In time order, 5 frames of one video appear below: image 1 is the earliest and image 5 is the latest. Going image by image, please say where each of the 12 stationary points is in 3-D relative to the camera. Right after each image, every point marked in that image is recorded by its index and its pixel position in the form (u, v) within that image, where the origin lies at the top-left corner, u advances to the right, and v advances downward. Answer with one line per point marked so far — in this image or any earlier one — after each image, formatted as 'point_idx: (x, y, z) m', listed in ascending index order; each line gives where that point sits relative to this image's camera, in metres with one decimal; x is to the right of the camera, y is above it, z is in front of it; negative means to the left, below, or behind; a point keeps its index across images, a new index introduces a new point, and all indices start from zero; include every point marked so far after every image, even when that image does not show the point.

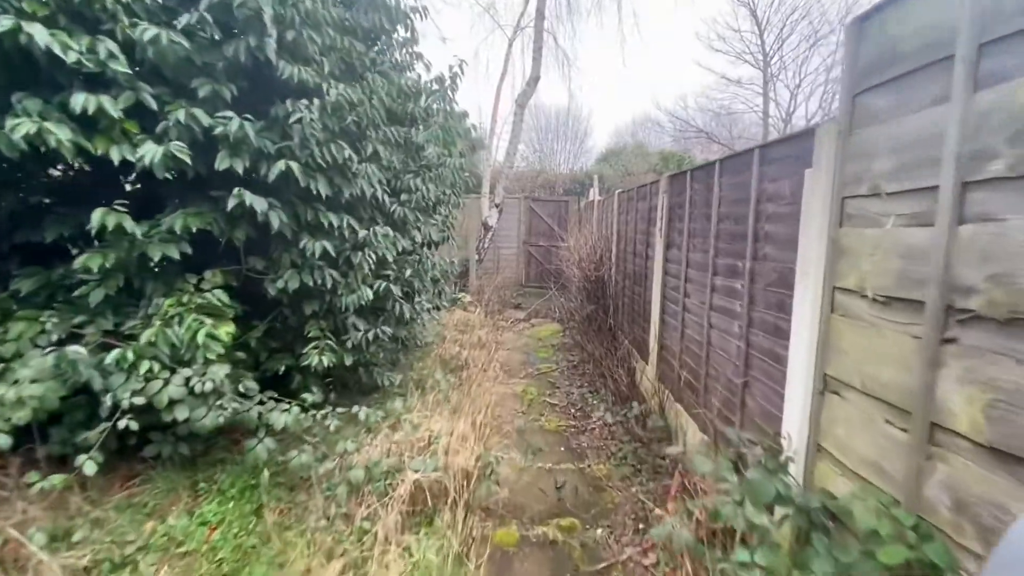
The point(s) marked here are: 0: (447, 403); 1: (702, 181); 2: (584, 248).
0: (-0.6, -1.0, +4.2) m
1: (+1.4, +0.8, +3.6) m
2: (+1.0, +0.6, +6.9) m
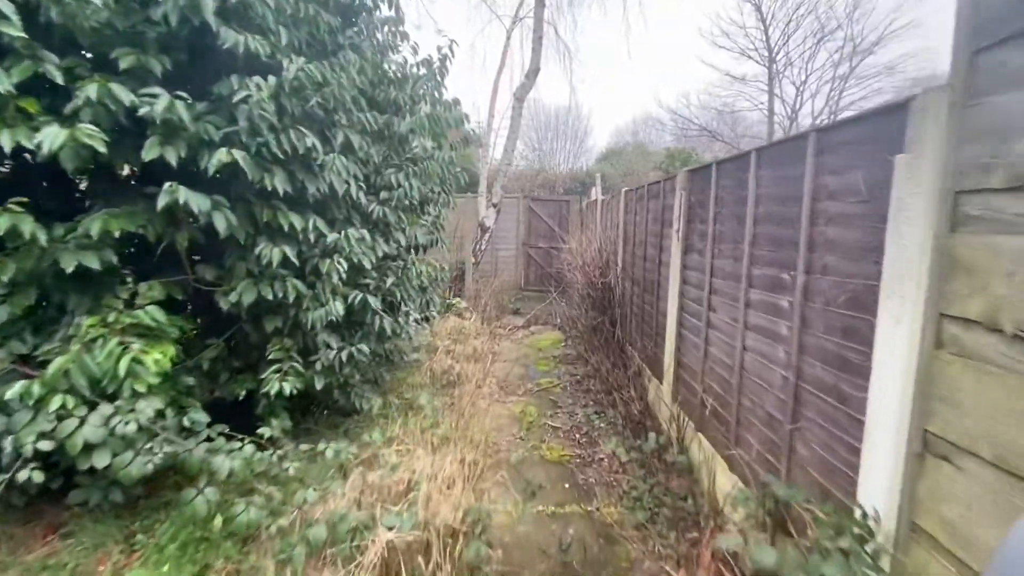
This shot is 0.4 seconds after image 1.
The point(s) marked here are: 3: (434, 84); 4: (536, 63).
0: (-0.6, -1.1, +3.7) m
1: (+1.4, +0.7, +3.0) m
2: (+1.0, +0.5, +6.3) m
3: (-0.7, +1.8, +4.1) m
4: (+0.4, +4.1, +8.8) m
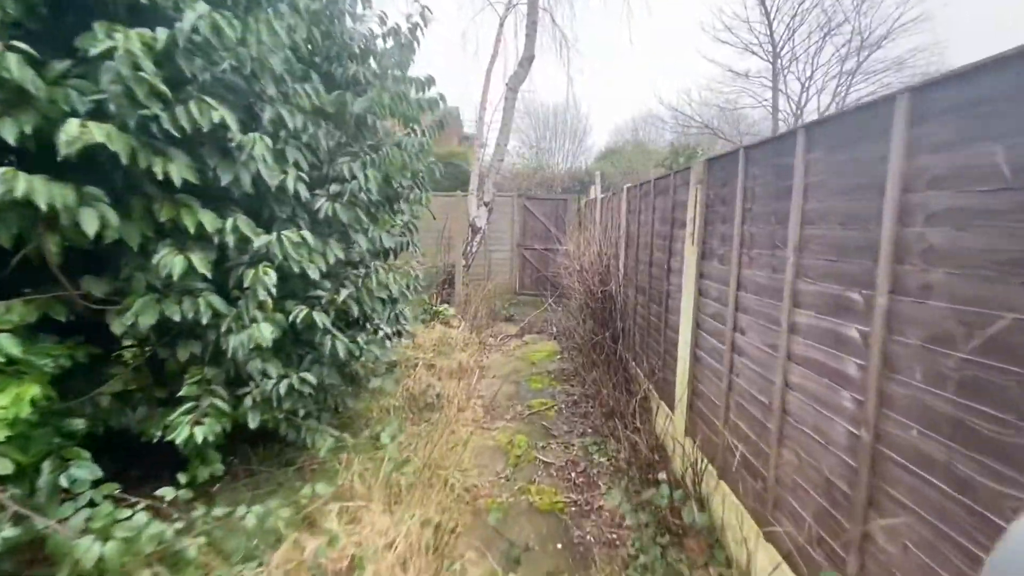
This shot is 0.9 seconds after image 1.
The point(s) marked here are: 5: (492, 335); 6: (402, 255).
0: (-0.7, -1.2, +3.1) m
1: (+1.3, +0.6, +2.4) m
2: (+0.9, +0.4, +5.7) m
3: (-0.8, +1.7, +3.5) m
4: (+0.3, +4.0, +8.1) m
5: (-0.3, -0.7, +7.5) m
6: (-0.9, +0.3, +4.0) m
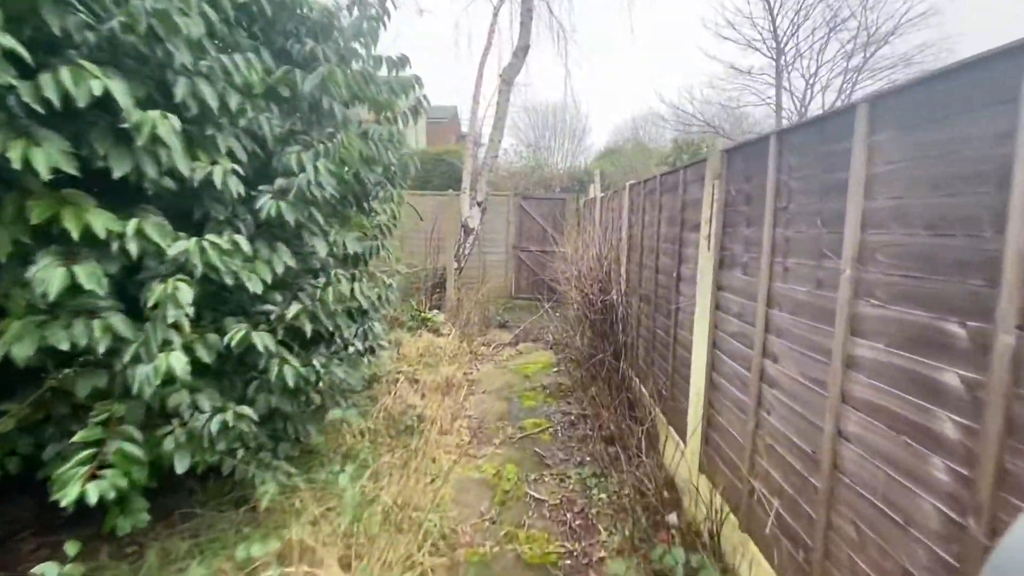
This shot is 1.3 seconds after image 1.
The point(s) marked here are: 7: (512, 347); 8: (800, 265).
0: (-0.8, -1.3, +2.6) m
1: (+1.2, +0.6, +1.9) m
2: (+0.8, +0.3, +5.2) m
3: (-0.9, +1.6, +3.0) m
4: (+0.2, +4.0, +7.7) m
5: (-0.4, -0.8, +7.0) m
6: (-1.0, +0.2, +3.5) m
7: (0.0, -0.9, +7.0) m
8: (+1.2, +0.1, +1.9) m
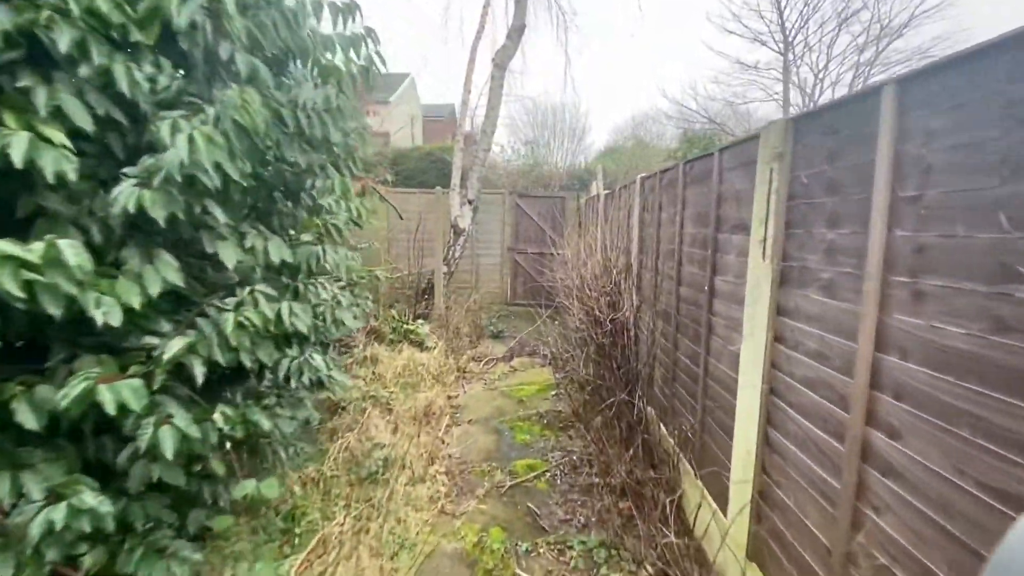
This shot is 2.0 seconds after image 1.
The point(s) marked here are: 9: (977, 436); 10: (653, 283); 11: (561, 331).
0: (-0.9, -1.4, +1.8) m
1: (+1.1, +0.5, +1.2) m
2: (+0.7, +0.2, +4.5) m
3: (-1.0, +1.5, +2.3) m
4: (+0.1, +3.9, +6.9) m
5: (-0.5, -0.9, +6.3) m
6: (-1.1, +0.1, +2.7) m
7: (-0.1, -1.0, +6.2) m
8: (+1.1, 0.0, +1.2) m
9: (+1.1, -0.3, +1.1) m
10: (+1.0, +0.1, +3.7) m
11: (+0.5, -0.5, +5.2) m
